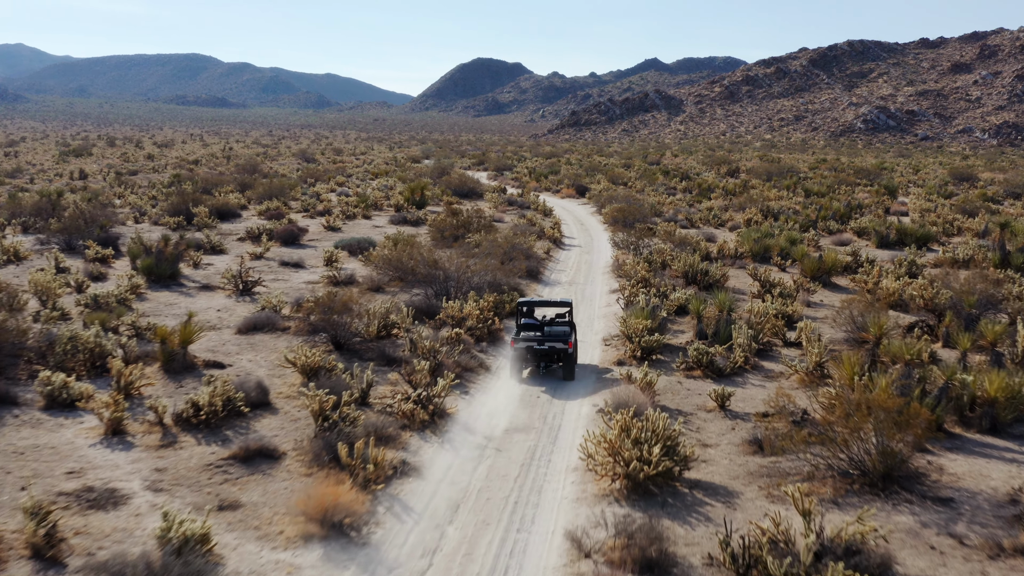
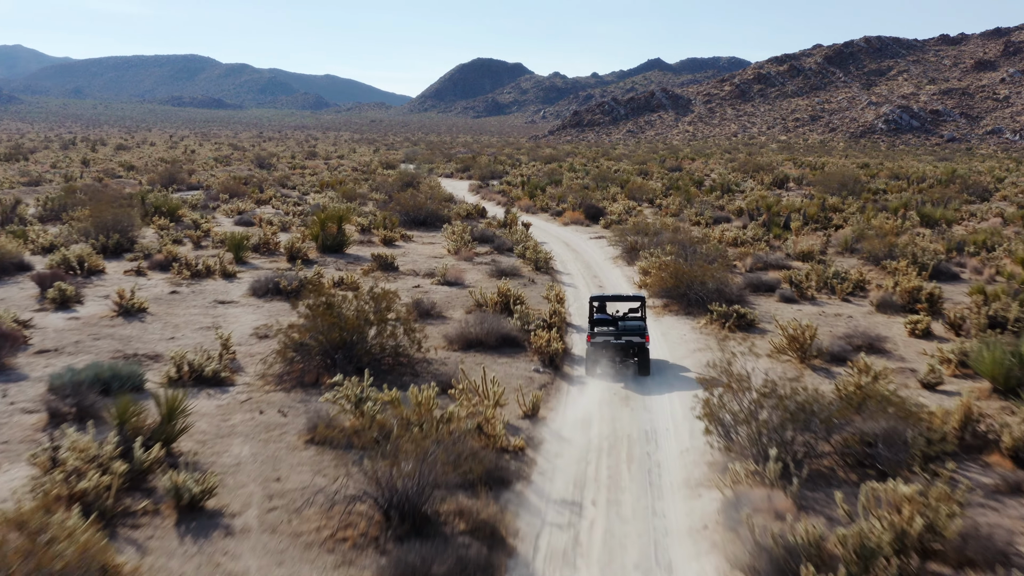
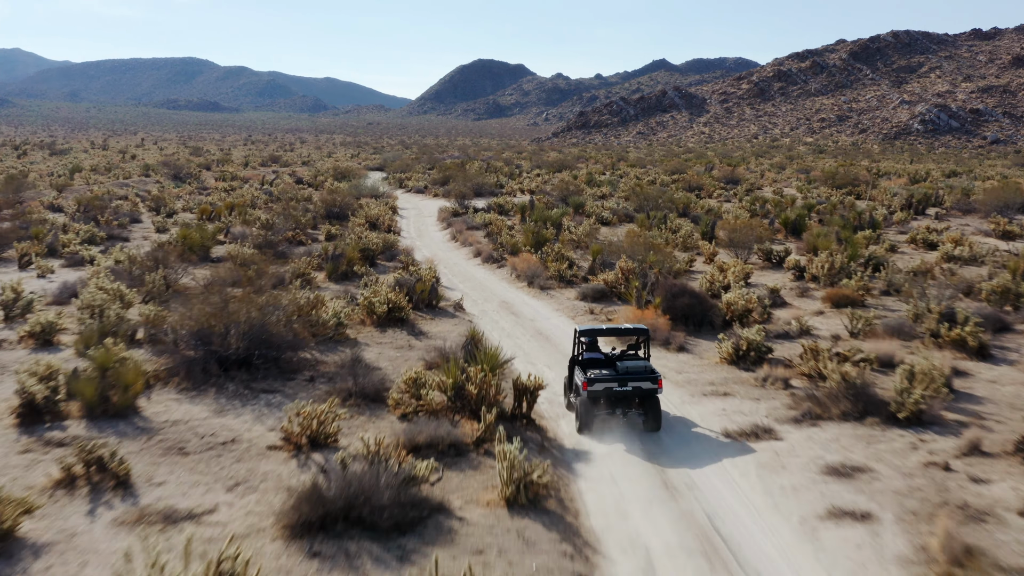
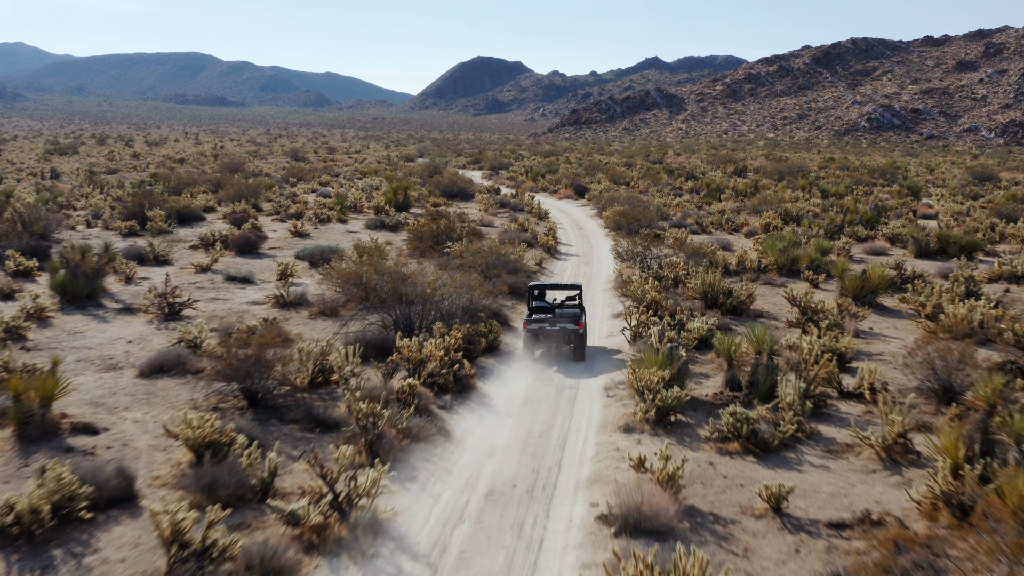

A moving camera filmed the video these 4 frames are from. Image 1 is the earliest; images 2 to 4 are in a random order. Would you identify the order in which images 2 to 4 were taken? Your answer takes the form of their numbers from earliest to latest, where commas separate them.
4, 2, 3
